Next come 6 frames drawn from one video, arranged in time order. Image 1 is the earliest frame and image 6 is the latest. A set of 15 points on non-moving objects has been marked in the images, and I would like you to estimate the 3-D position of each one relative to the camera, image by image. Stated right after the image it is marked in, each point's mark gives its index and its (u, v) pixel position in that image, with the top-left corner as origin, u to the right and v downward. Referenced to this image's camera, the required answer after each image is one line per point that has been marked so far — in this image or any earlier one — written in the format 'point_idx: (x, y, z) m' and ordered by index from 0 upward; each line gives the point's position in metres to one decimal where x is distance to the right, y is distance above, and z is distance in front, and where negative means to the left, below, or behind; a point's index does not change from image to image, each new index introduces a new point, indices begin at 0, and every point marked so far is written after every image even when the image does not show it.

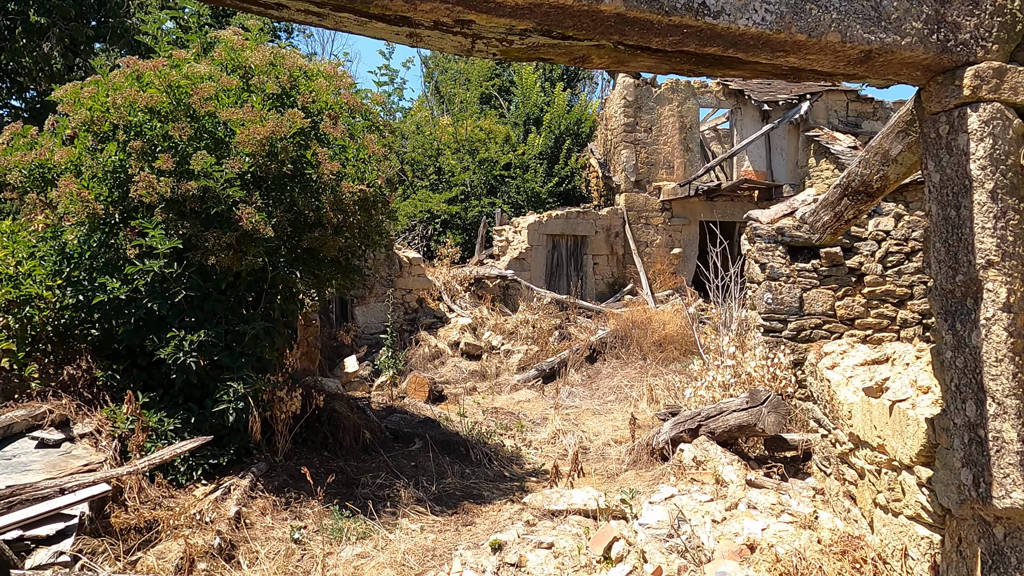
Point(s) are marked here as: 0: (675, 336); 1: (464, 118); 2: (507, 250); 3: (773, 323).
0: (+2.4, -0.7, +9.6) m
1: (-1.0, +3.6, +14.2) m
2: (-0.1, +0.7, +12.0) m
3: (+1.9, -0.3, +4.7) m
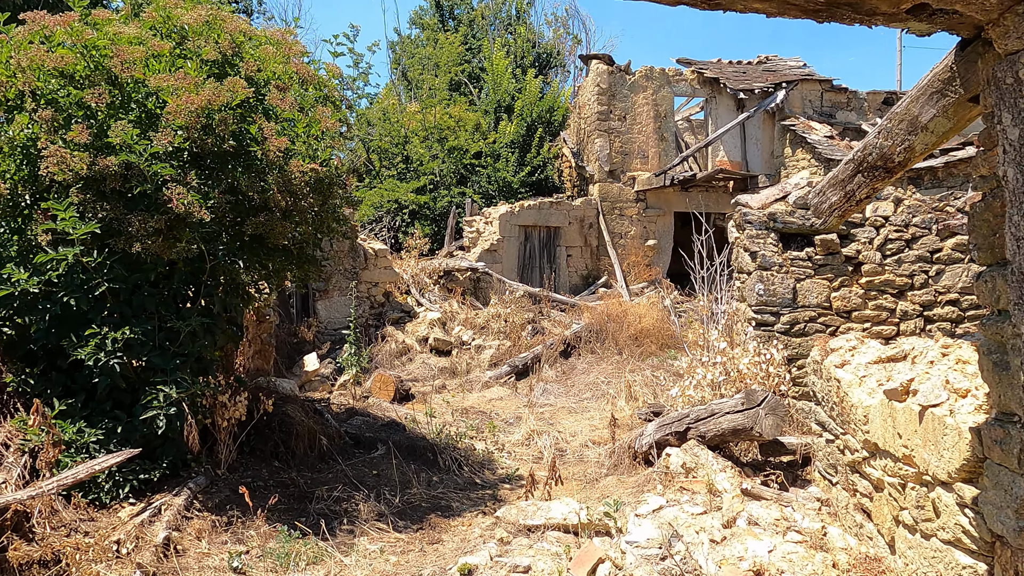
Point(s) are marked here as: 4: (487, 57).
0: (+2.0, -0.6, +9.3) m
1: (-1.6, +3.8, +13.7) m
2: (-0.6, +0.8, +11.5) m
3: (+1.7, -0.2, +4.4) m
4: (-0.6, +5.1, +14.6) m
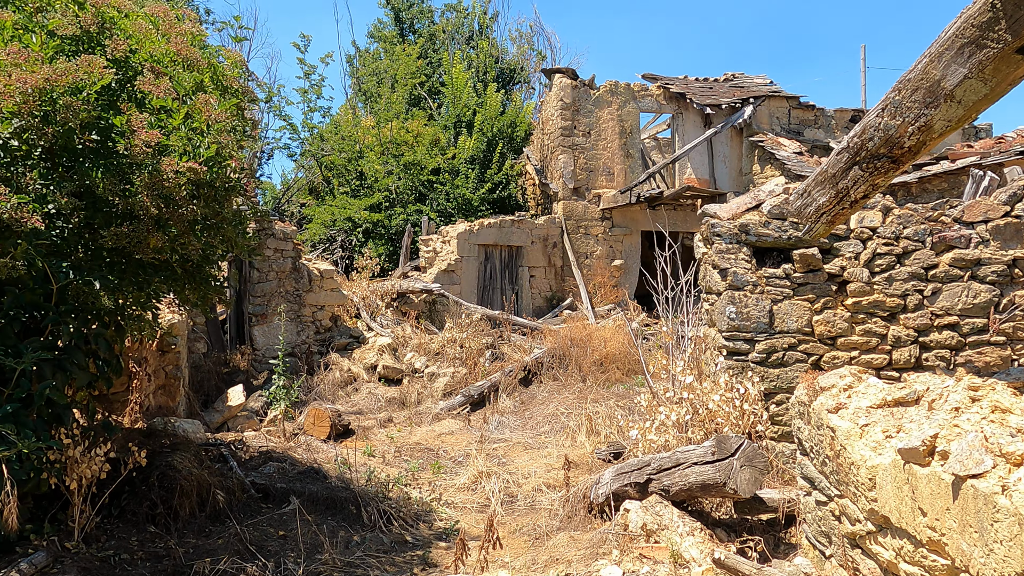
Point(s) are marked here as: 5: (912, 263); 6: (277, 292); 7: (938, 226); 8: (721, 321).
0: (+1.4, -0.9, +8.7) m
1: (-2.4, +3.3, +13.1) m
2: (-1.3, +0.4, +10.9) m
3: (+1.3, -0.3, +3.8) m
4: (-1.4, +4.6, +14.1) m
5: (+2.2, +0.1, +3.7) m
6: (-3.0, -0.1, +8.5) m
7: (+2.4, +0.3, +3.7) m
8: (+1.3, -0.2, +4.1) m
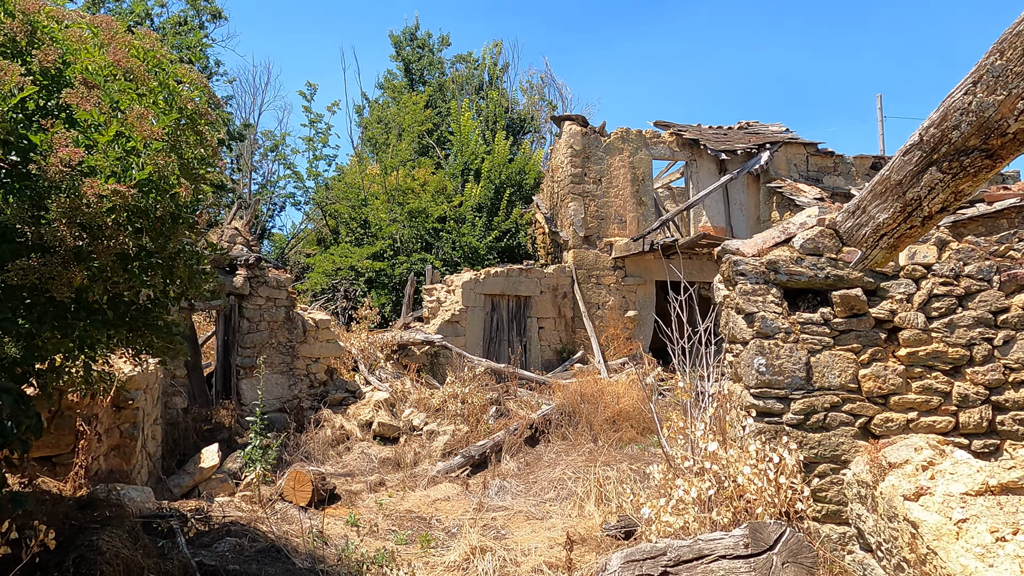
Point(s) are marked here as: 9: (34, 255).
0: (+1.4, -1.5, +8.0) m
1: (-2.2, +2.3, +12.8) m
2: (-1.2, -0.4, +10.4) m
3: (+1.3, -0.6, +3.2) m
4: (-1.2, +3.5, +13.9) m
5: (+2.2, -0.1, +3.1) m
6: (-2.9, -0.7, +8.0) m
7: (+2.3, +0.1, +3.1) m
8: (+1.2, -0.5, +3.5) m
9: (-1.8, +0.1, +2.6) m
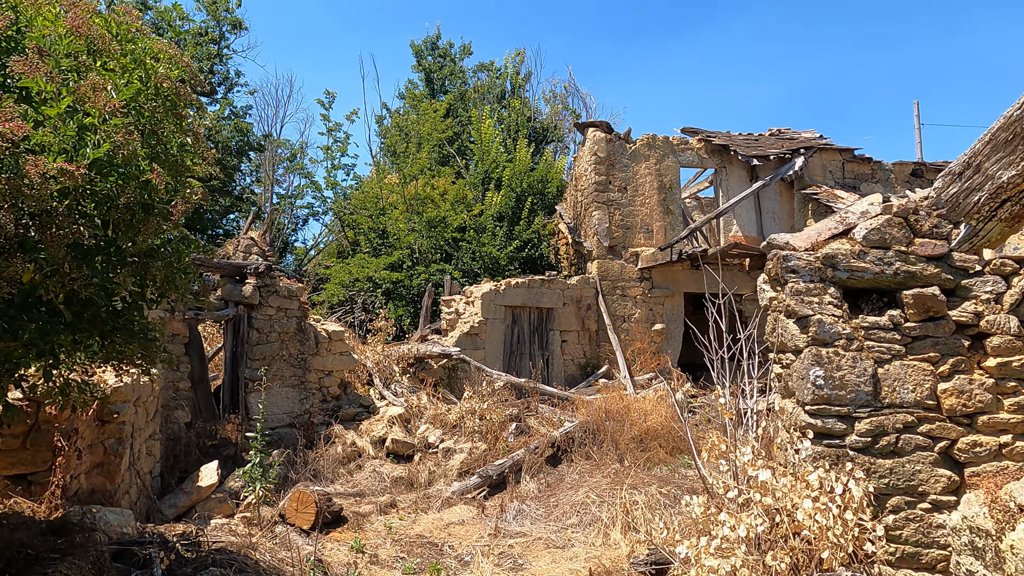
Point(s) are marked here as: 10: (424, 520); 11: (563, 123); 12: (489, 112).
0: (+1.7, -1.6, +7.5) m
1: (-1.8, +2.1, +12.5) m
2: (-0.8, -0.5, +10.0) m
3: (+1.3, -0.6, +2.8) m
4: (-0.7, +3.3, +13.6) m
5: (+2.2, -0.1, +2.6) m
6: (-2.7, -0.8, +7.7) m
7: (+2.4, +0.1, +2.6) m
8: (+1.3, -0.5, +3.0) m
9: (-1.8, +0.1, +2.2) m
10: (-0.8, -2.1, +6.0) m
11: (+1.3, +4.1, +16.6) m
12: (-0.5, +3.7, +14.1) m
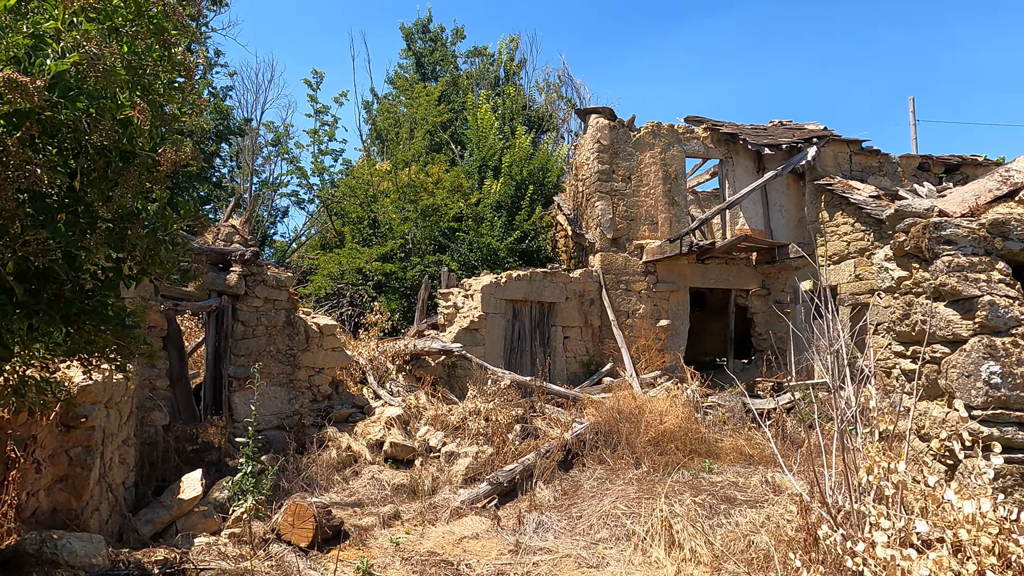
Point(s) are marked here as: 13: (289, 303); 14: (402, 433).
0: (+1.8, -1.5, +7.0) m
1: (-1.9, +2.2, +11.9) m
2: (-0.8, -0.4, +9.4) m
3: (+1.6, -0.5, +2.2) m
4: (-0.8, +3.4, +13.0) m
5: (+2.5, 0.0, +2.1) m
6: (-2.6, -0.7, +7.0) m
7: (+2.6, +0.2, +2.1) m
8: (+1.6, -0.4, +2.5) m
9: (-1.5, +0.2, +1.6) m
10: (-0.6, -2.0, +5.4) m
11: (+1.1, +4.2, +16.0) m
12: (-0.6, +3.9, +13.5) m
13: (-2.4, -0.2, +7.2) m
14: (-1.2, -1.6, +7.3) m
